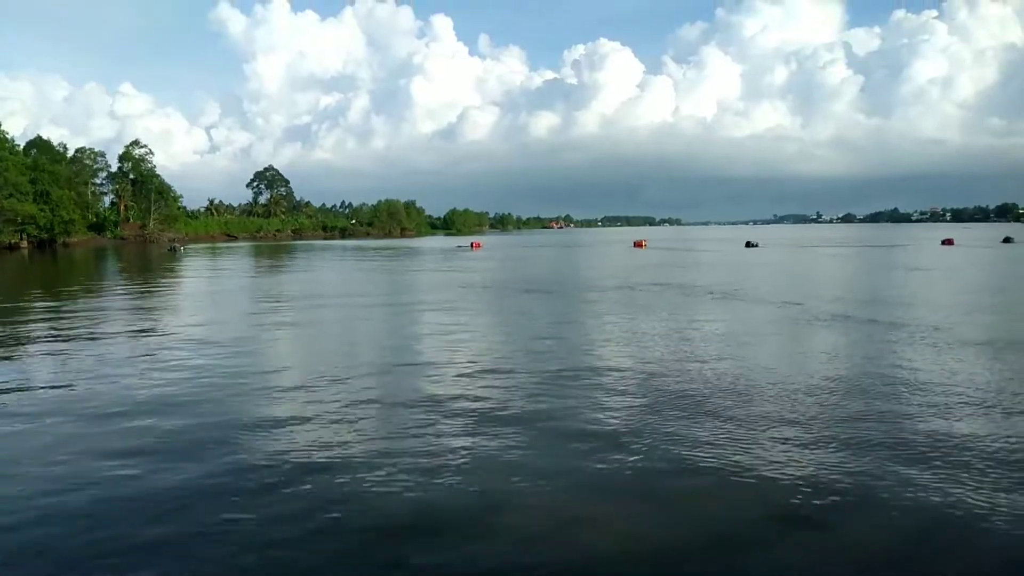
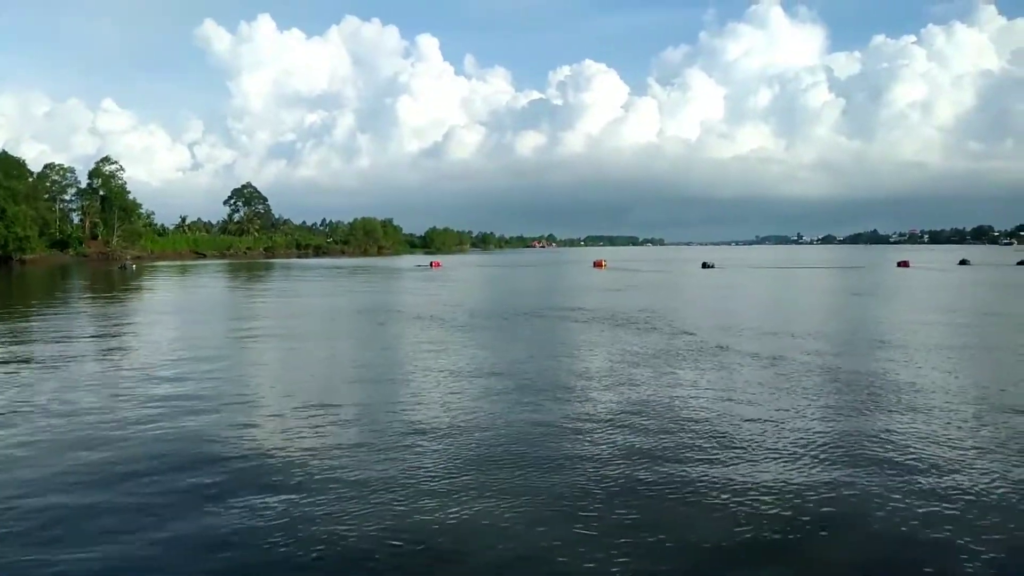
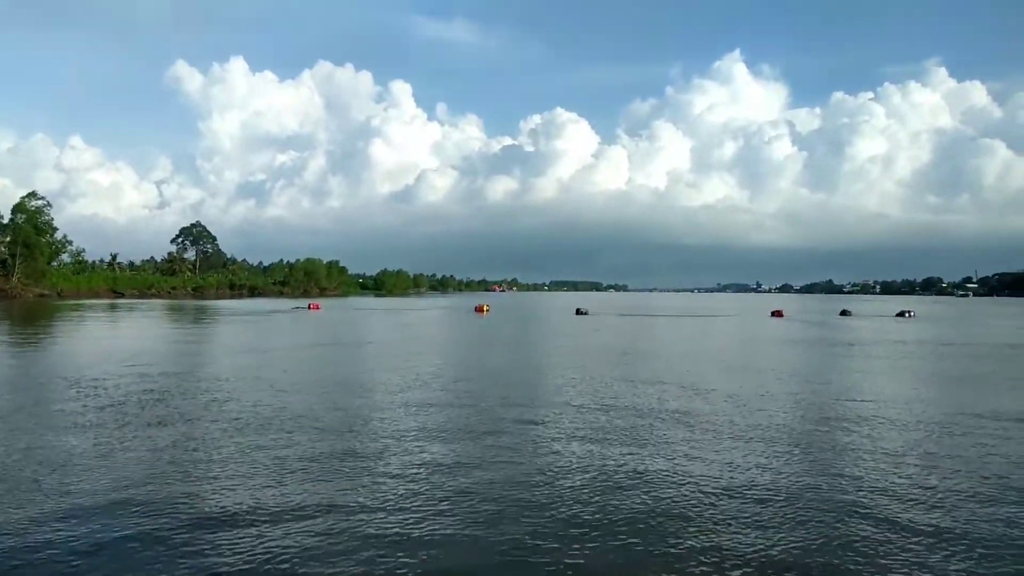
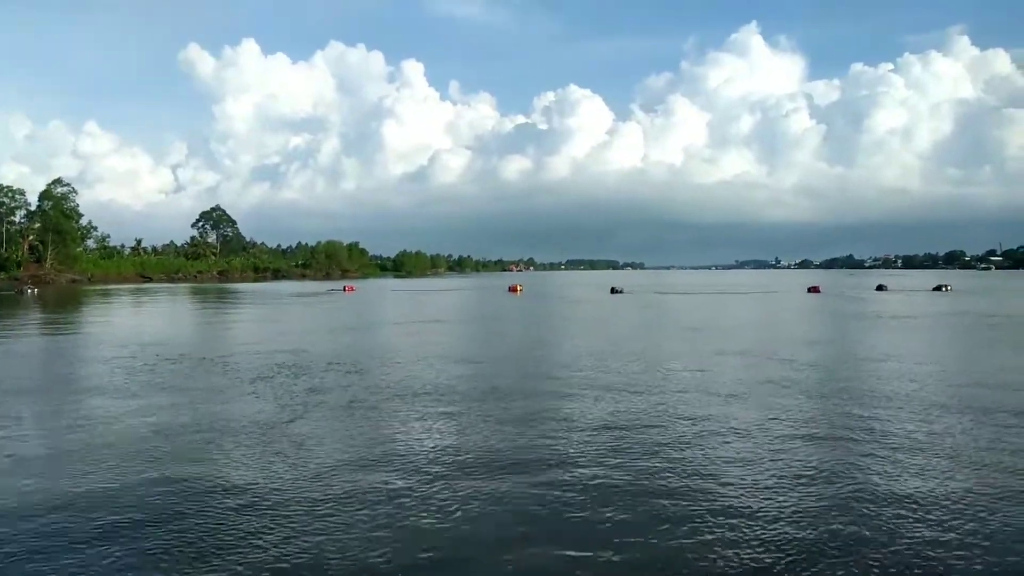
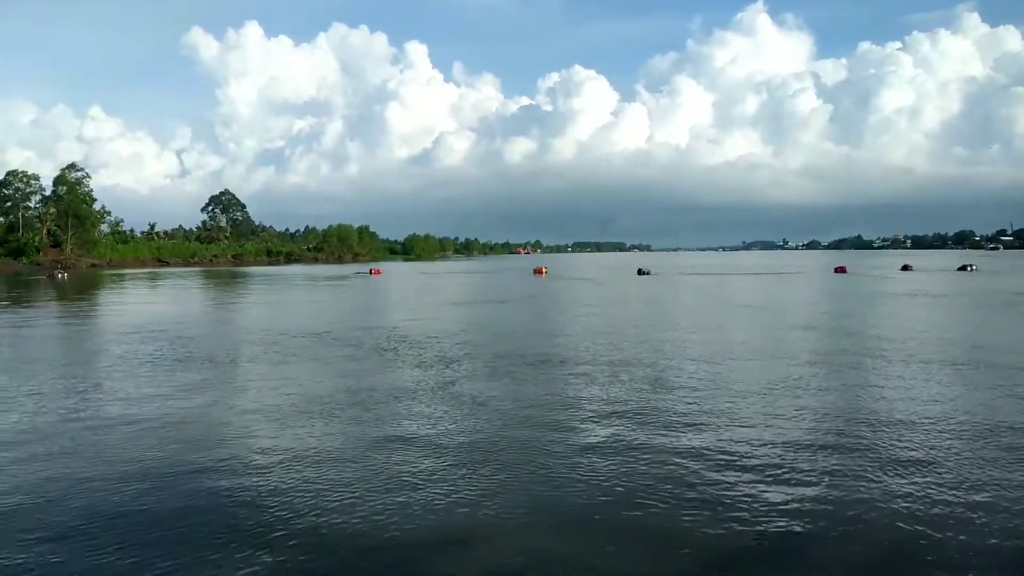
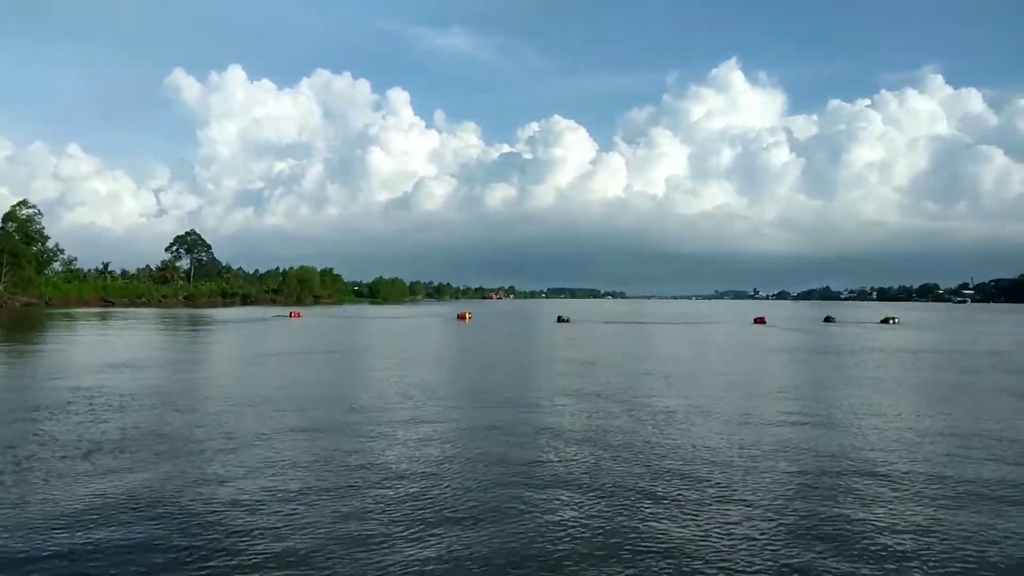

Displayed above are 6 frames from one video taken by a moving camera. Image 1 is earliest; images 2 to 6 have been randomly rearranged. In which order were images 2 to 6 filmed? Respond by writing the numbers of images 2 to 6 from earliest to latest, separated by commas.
2, 5, 4, 3, 6
